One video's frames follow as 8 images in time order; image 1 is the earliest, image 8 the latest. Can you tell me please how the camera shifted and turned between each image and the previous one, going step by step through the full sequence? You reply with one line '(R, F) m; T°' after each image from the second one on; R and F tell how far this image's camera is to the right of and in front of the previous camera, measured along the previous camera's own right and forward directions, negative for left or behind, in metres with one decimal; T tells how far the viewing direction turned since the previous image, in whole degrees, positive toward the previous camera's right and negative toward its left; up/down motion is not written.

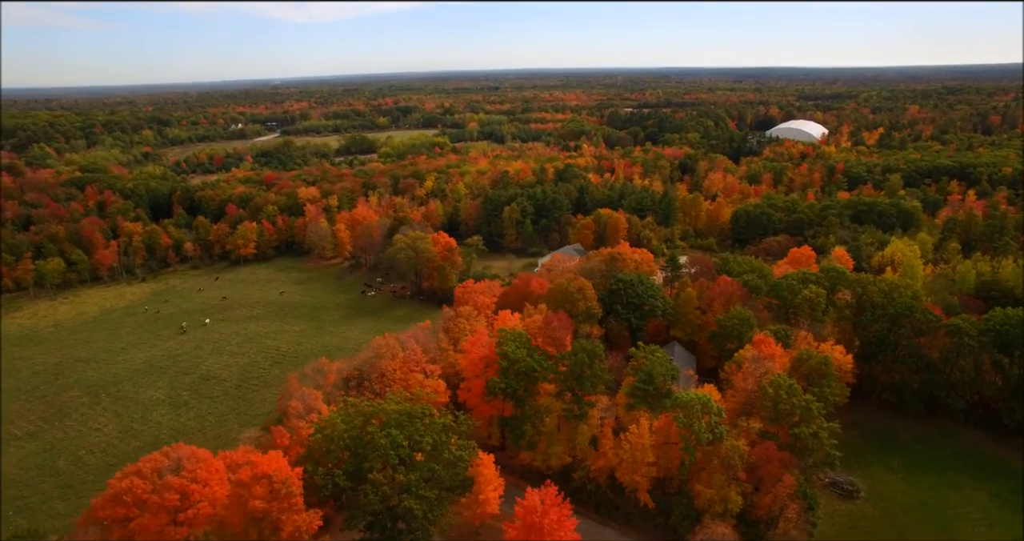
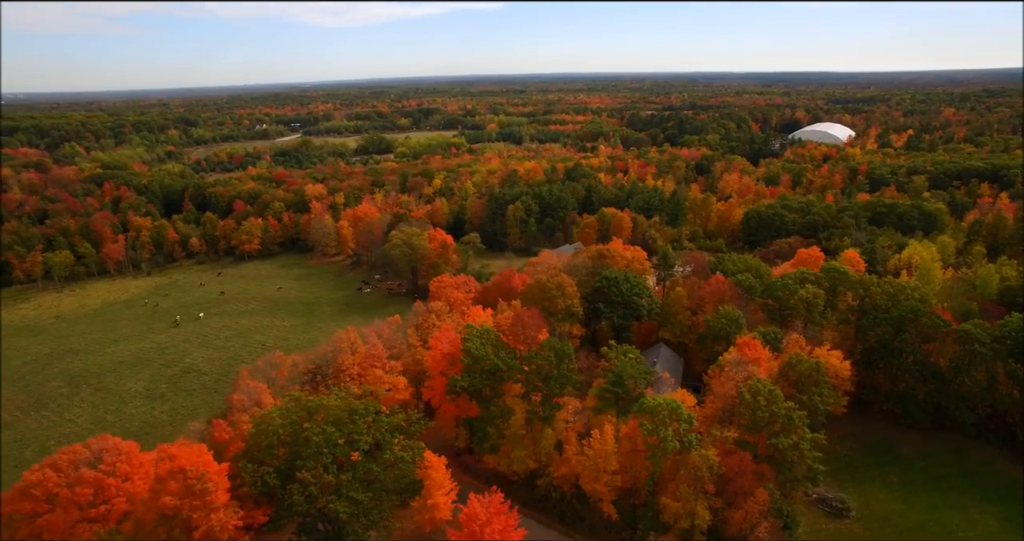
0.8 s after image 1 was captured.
(+3.3, +2.0) m; -3°
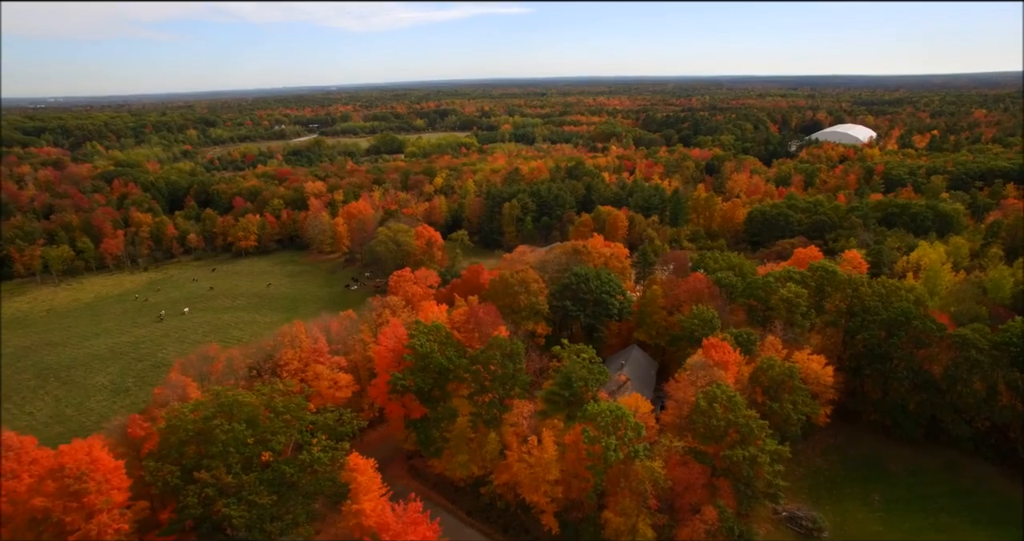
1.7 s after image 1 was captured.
(+3.9, +2.1) m; -2°
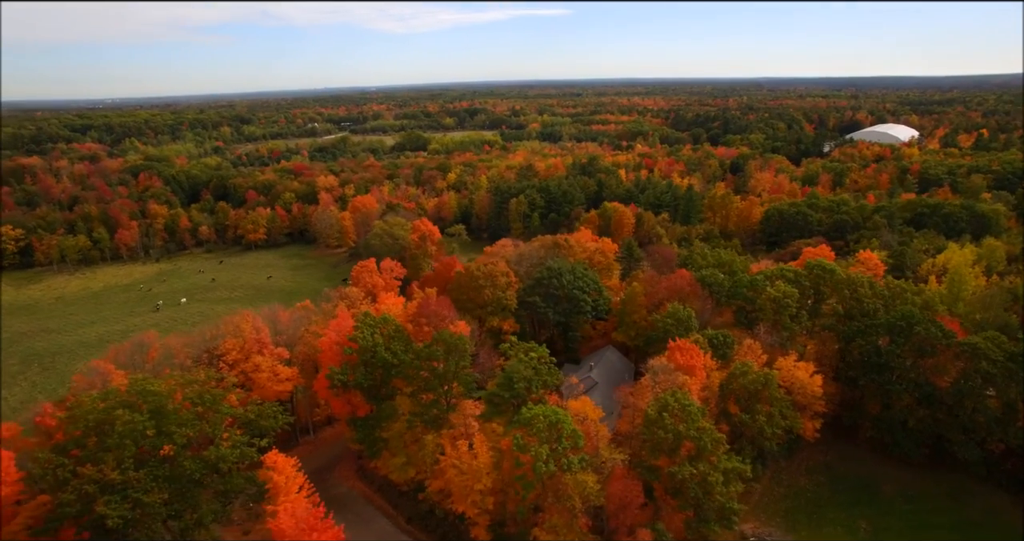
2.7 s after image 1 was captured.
(+4.2, +2.5) m; -3°
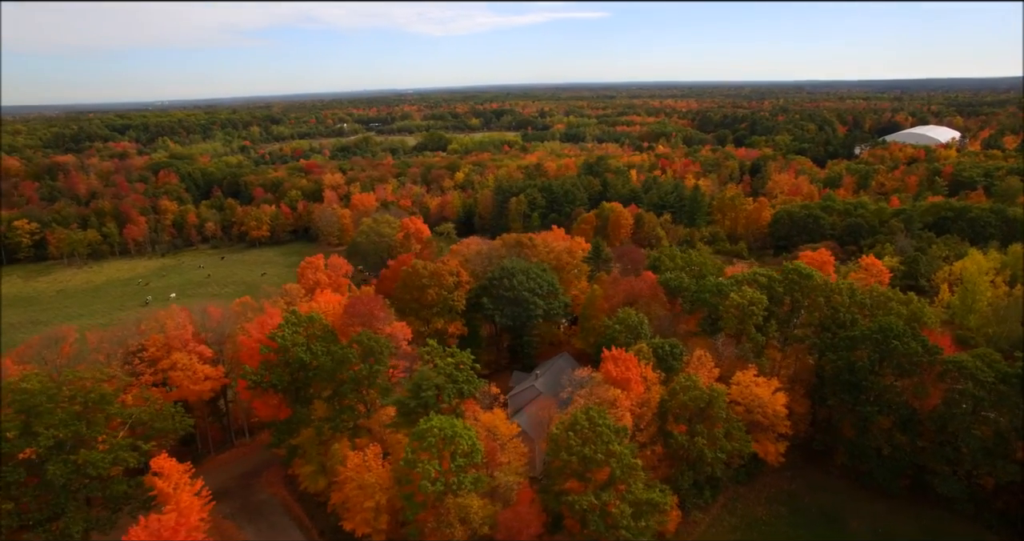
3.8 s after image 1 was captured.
(+4.8, +2.5) m; -3°
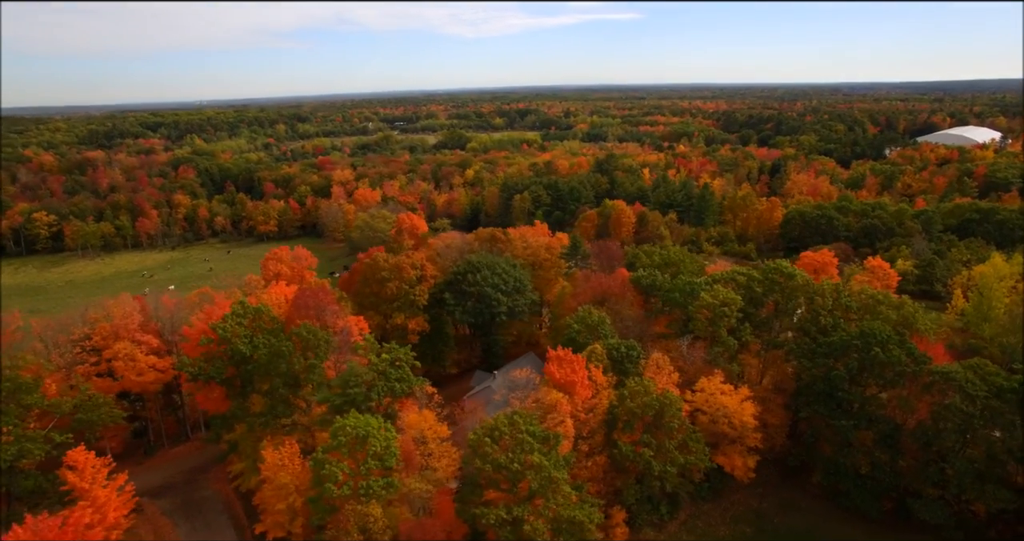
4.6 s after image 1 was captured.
(+3.4, +1.8) m; -3°
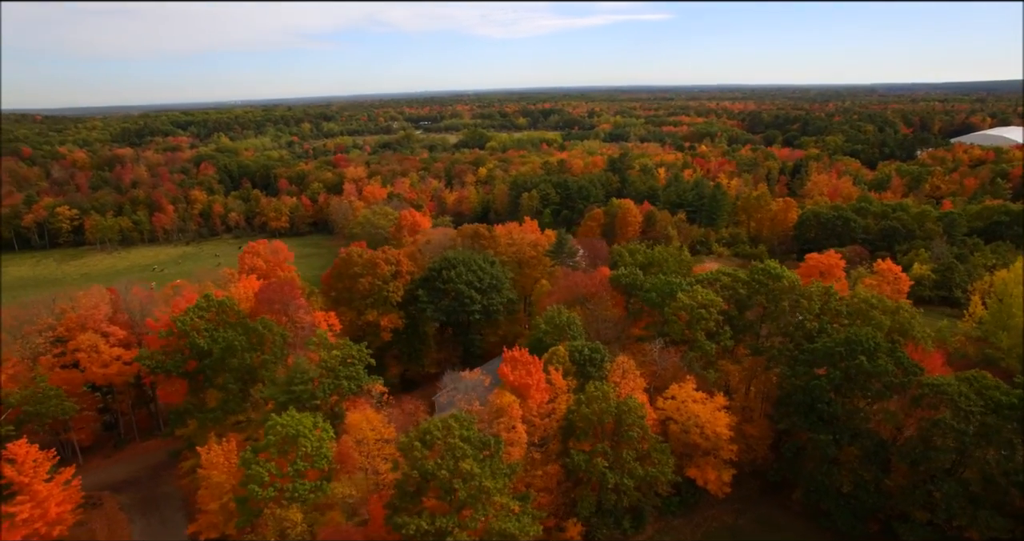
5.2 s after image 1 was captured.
(+2.6, +1.3) m; -3°
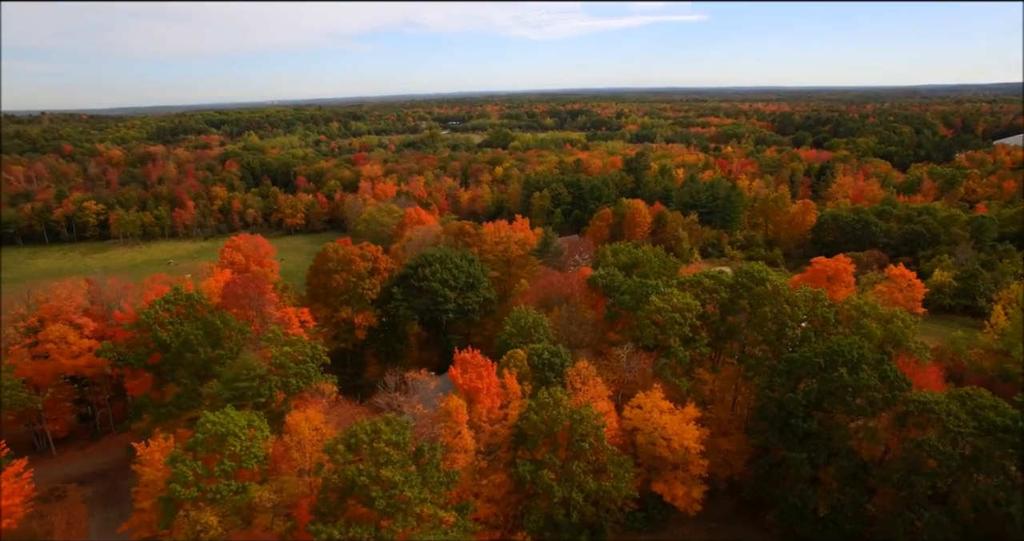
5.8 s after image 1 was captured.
(+2.6, +1.2) m; -3°
